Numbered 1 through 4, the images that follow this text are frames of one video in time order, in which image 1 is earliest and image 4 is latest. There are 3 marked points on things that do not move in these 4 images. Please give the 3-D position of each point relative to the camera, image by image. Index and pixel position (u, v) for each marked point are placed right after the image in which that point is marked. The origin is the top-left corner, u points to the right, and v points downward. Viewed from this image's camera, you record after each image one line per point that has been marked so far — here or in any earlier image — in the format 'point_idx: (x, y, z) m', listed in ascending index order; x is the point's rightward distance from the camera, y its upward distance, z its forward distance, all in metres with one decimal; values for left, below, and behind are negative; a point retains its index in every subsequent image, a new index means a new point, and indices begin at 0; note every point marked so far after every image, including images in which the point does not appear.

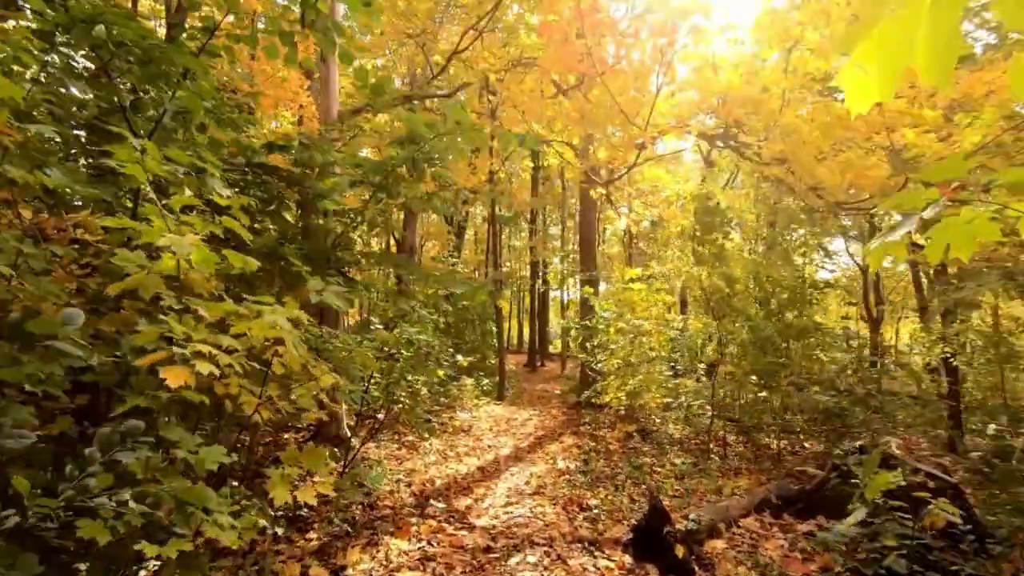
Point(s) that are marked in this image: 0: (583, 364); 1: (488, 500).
0: (+1.2, -1.2, +8.9) m
1: (-0.2, -1.7, +4.4) m
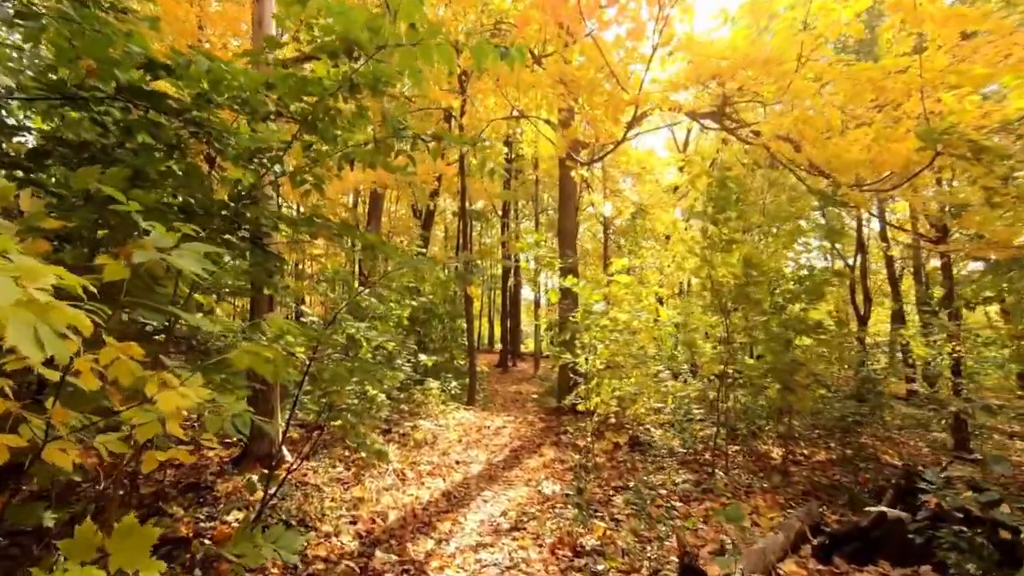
0: (+0.7, -1.1, +8.0) m
1: (-0.4, -1.6, +3.5) m
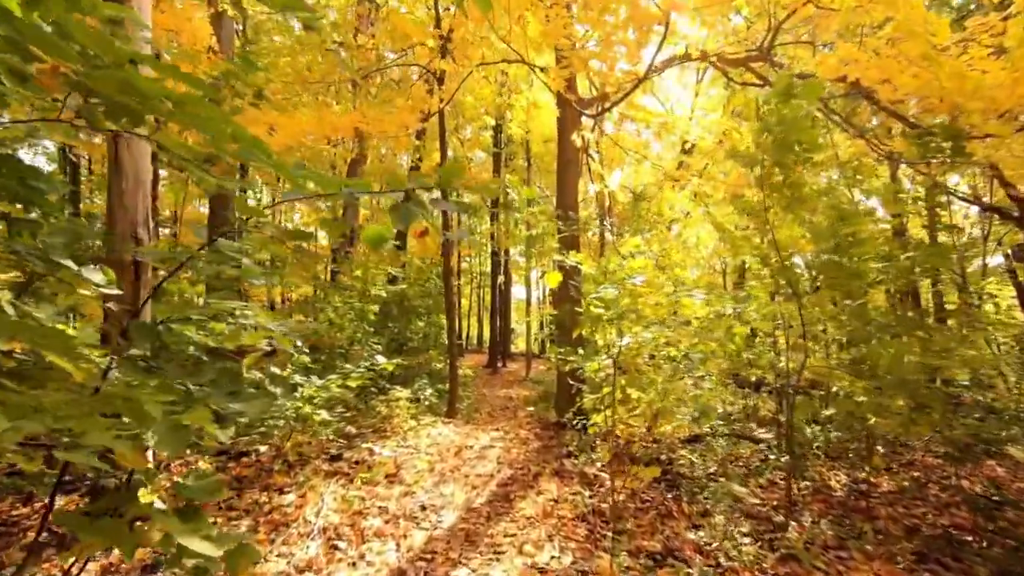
0: (+0.6, -1.0, +6.5) m
1: (-0.4, -1.4, +2.0) m
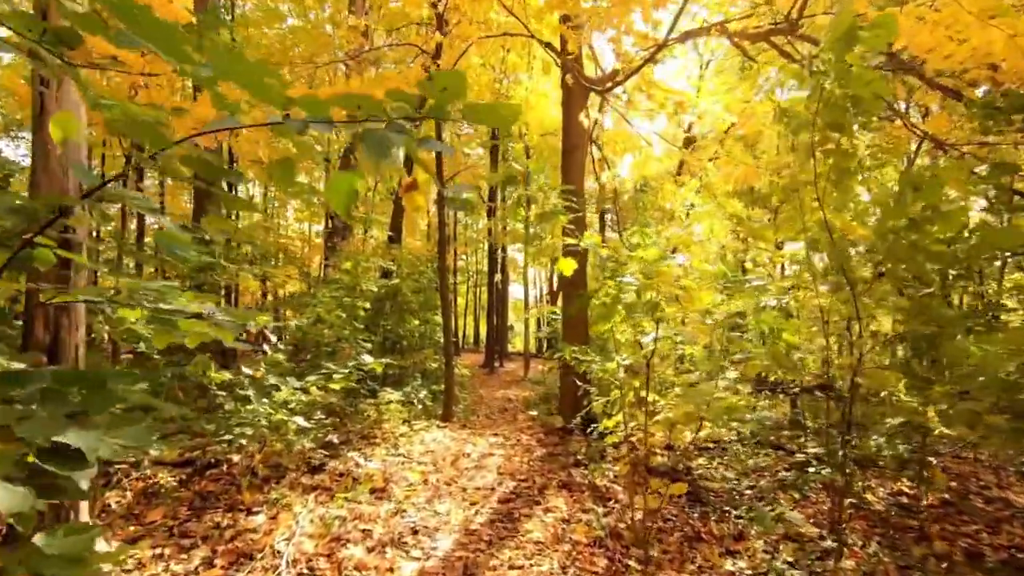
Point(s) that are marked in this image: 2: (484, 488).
0: (+0.6, -0.9, +6.0) m
1: (-0.4, -1.4, +1.4) m
2: (-0.2, -1.5, +4.2) m
